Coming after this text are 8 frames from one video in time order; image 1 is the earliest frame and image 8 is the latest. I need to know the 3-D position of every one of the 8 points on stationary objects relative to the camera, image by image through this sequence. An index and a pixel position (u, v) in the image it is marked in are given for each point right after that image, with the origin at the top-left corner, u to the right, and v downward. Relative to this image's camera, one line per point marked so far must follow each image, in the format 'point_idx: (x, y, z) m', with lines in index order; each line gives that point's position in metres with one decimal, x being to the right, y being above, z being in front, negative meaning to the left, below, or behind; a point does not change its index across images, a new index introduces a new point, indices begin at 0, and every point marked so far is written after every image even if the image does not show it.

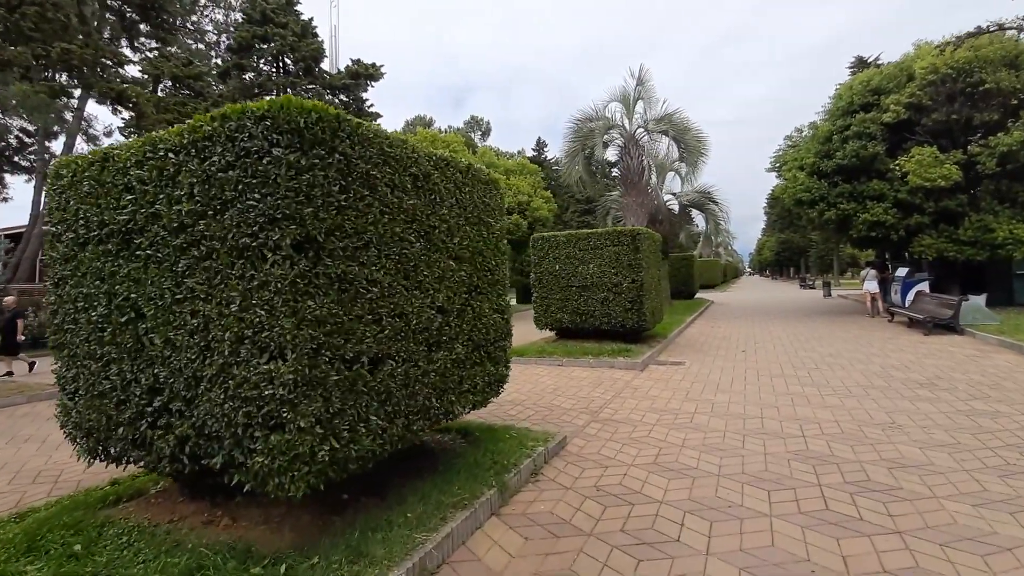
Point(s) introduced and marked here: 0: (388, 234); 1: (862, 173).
0: (-0.8, +0.3, +3.1) m
1: (+10.2, +3.4, +14.8) m
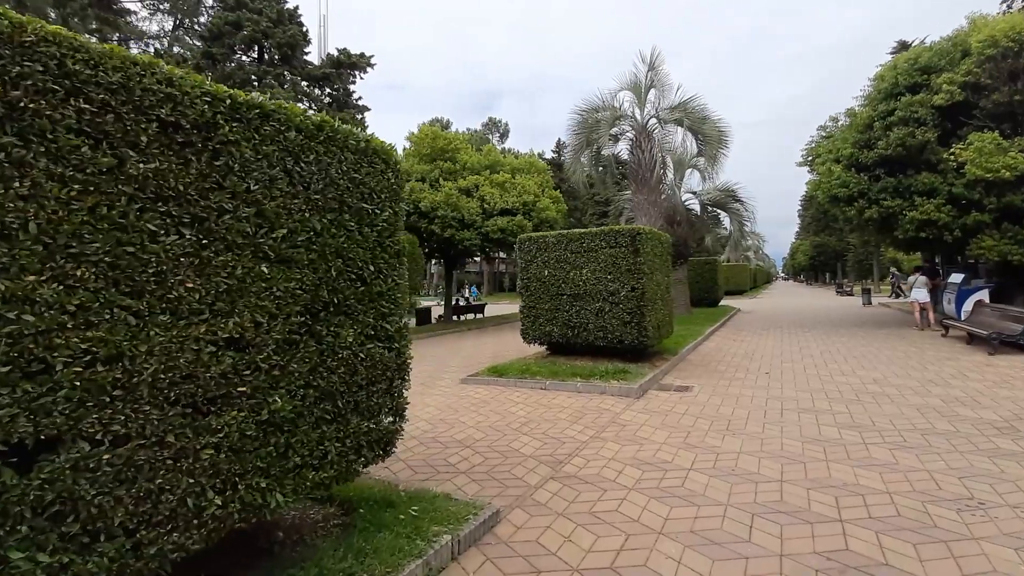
0: (-1.5, +0.2, +1.8) m
1: (+10.1, +3.1, +12.9) m
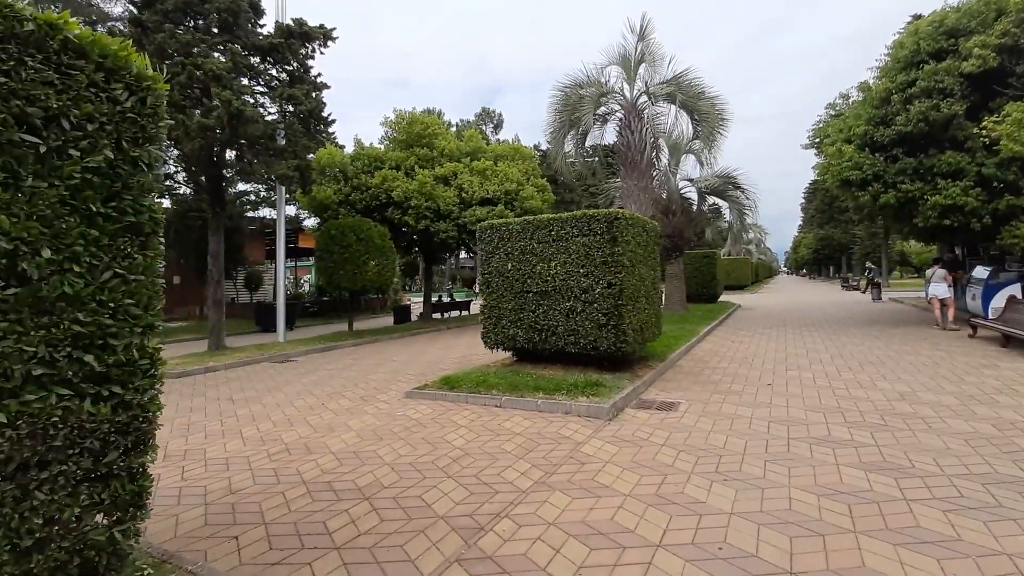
0: (-2.2, +0.2, +0.4) m
1: (+9.5, +3.3, +11.4) m
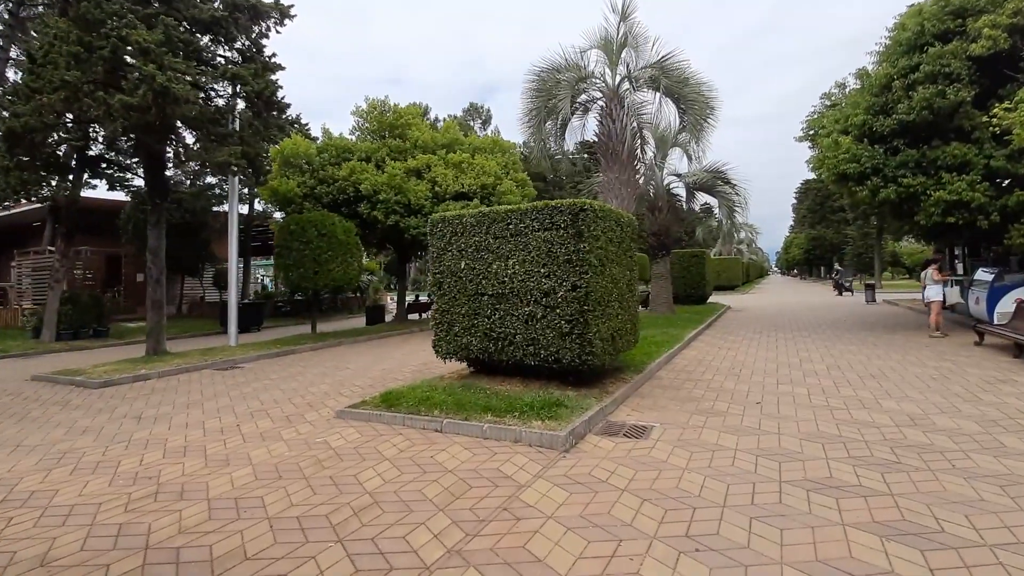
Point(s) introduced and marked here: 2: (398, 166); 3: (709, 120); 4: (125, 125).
0: (-2.7, +0.2, -0.7) m
1: (+8.8, +3.2, +10.5) m
2: (-3.6, +3.9, +16.0) m
3: (+4.8, +4.1, +12.3) m
4: (-7.0, +3.0, +9.2) m
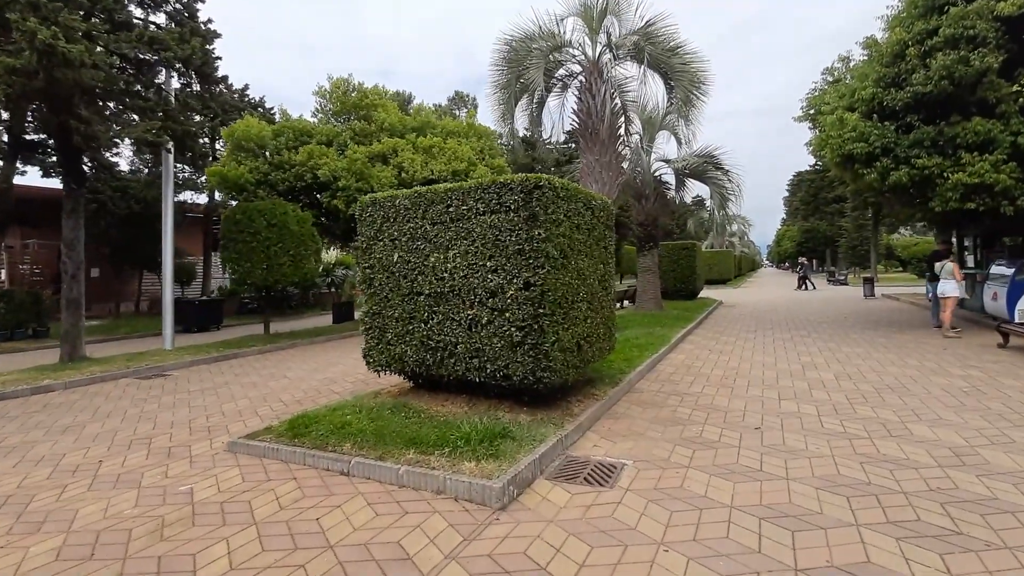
0: (-3.2, +0.1, -2.0) m
1: (+8.1, +3.3, +9.3) m
2: (-4.4, +4.0, +14.6) m
3: (+4.1, +4.2, +11.0) m
4: (-7.6, +3.0, +7.8) m
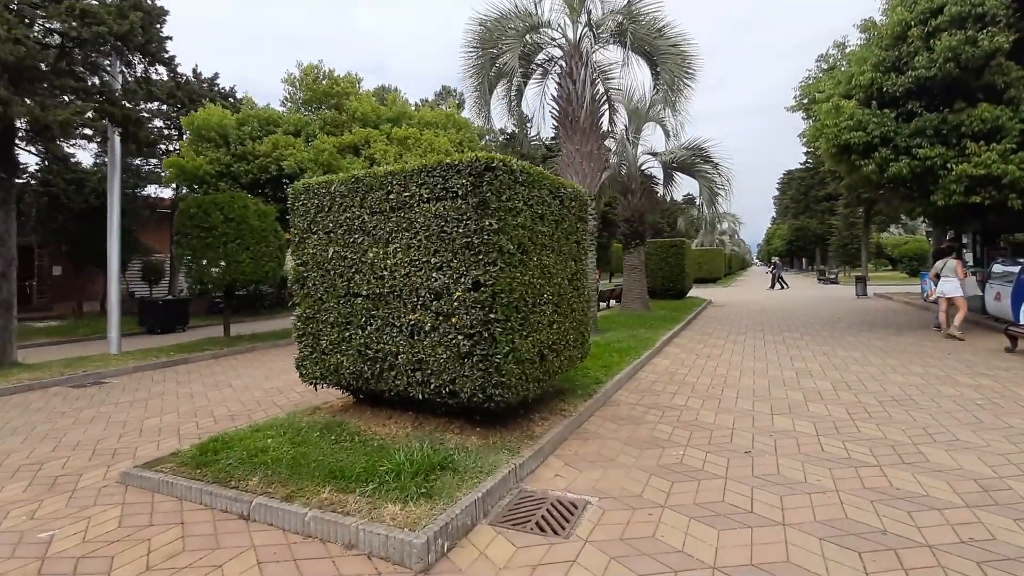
0: (-3.6, +0.1, -2.8) m
1: (+7.6, +3.3, +8.7) m
2: (-4.9, +4.0, +13.7) m
3: (+3.6, +4.2, +10.3) m
4: (-8.1, +3.0, +6.9) m
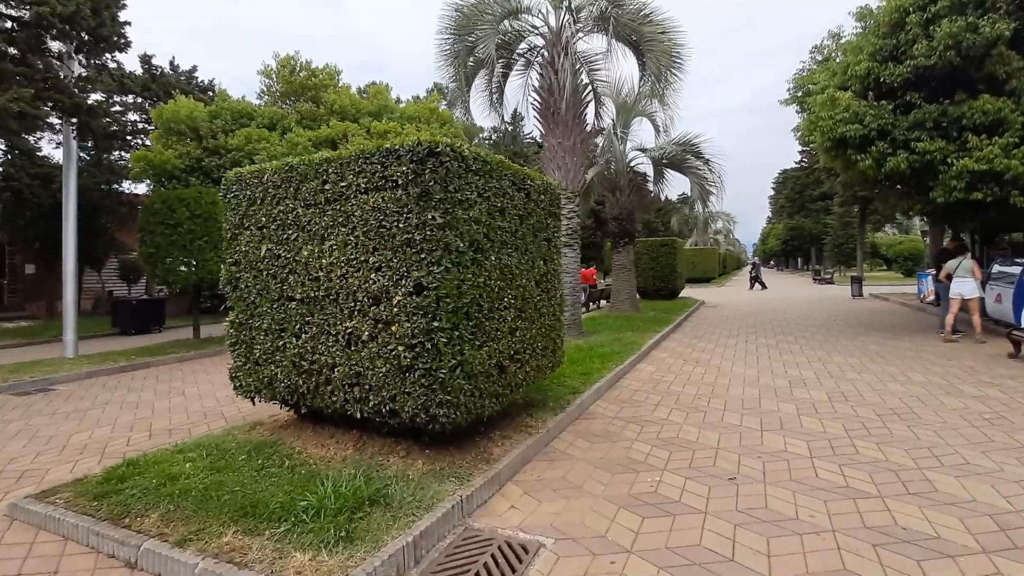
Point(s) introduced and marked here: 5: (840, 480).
0: (-3.9, +0.1, -3.3) m
1: (+7.2, +3.3, +8.2) m
2: (-5.4, +4.0, +13.2) m
3: (+3.2, +4.2, +9.8) m
4: (-8.5, +3.0, +6.3) m
5: (+2.4, -1.4, +3.7) m
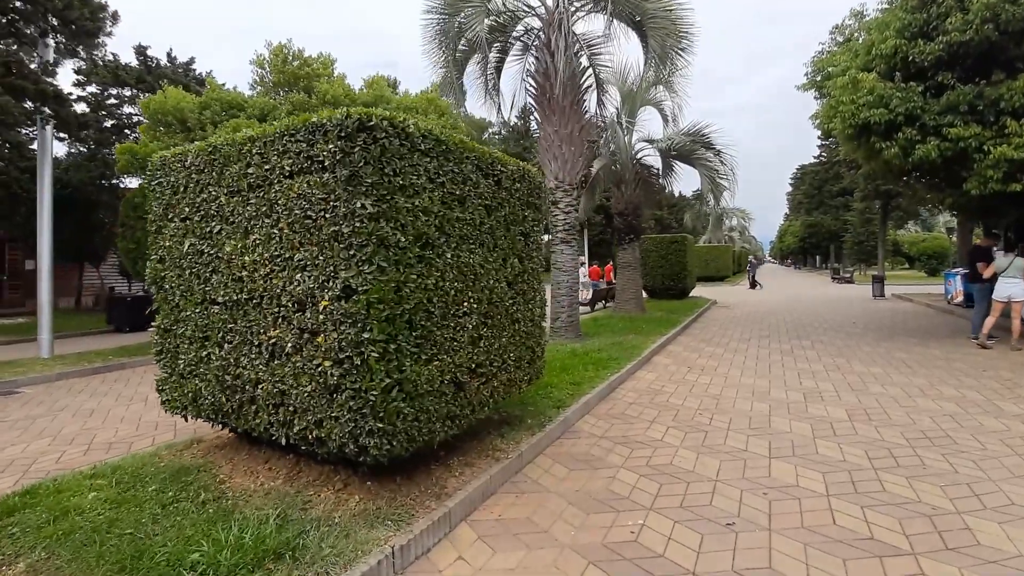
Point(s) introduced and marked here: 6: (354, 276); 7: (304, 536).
0: (-4.3, 0.0, -3.9) m
1: (+7.1, +3.2, +7.4) m
2: (-5.4, +4.1, +12.6) m
3: (+3.1, +4.2, +9.1) m
4: (-8.7, +3.0, +5.9) m
5: (+2.1, -1.4, +3.0) m
6: (-0.9, +0.1, +2.9) m
7: (-1.1, -1.3, +2.8) m
